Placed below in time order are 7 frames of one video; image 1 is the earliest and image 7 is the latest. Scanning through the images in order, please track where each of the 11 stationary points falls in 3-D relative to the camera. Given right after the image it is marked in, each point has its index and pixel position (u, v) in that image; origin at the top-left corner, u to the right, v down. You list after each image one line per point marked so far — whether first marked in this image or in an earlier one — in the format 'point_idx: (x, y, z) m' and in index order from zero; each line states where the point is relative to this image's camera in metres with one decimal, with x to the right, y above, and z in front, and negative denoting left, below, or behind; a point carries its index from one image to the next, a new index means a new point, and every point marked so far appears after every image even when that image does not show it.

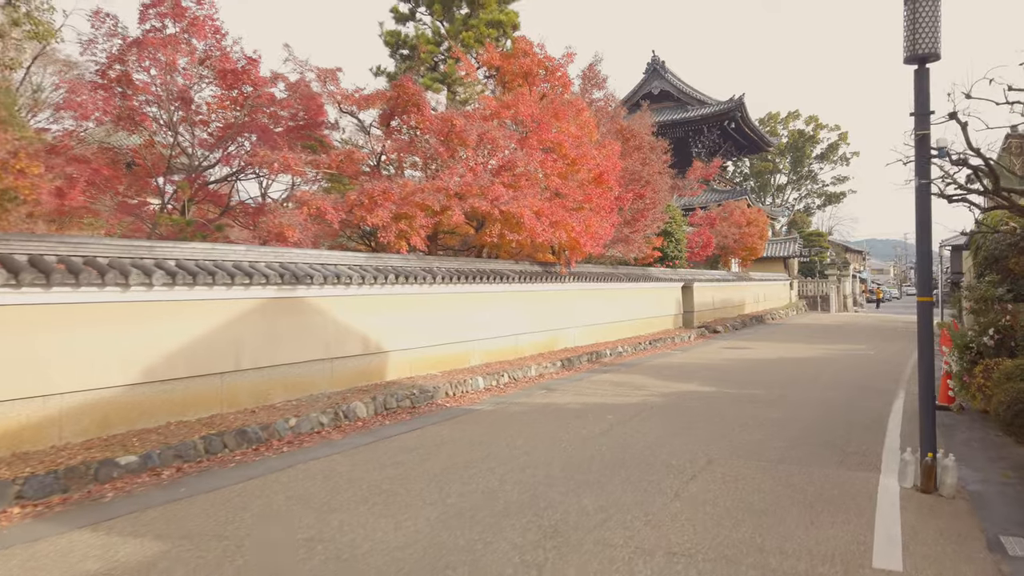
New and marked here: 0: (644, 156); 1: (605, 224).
0: (+3.0, +3.0, +15.9) m
1: (+1.9, +1.3, +13.9) m
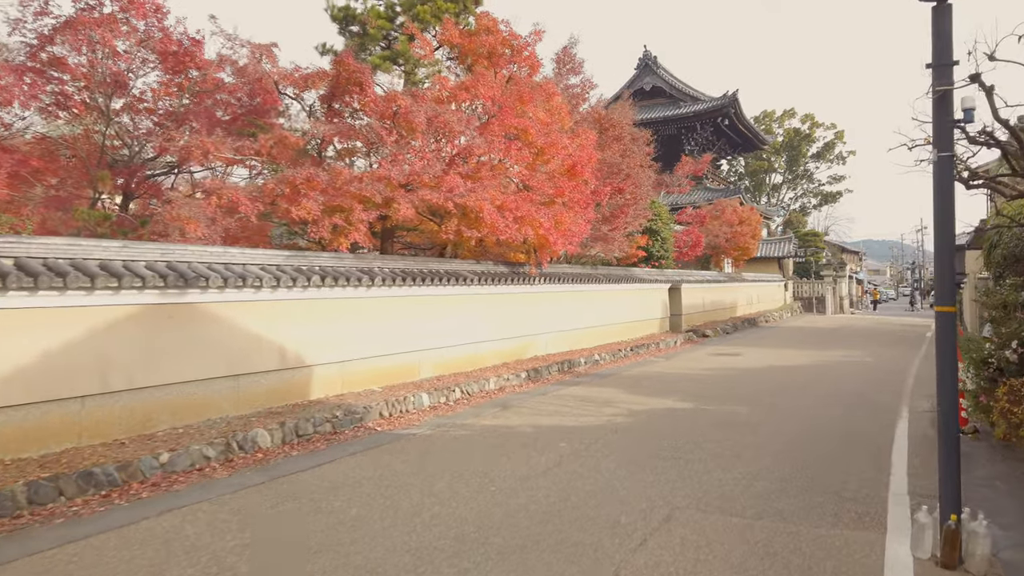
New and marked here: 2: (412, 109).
0: (+2.4, +3.0, +14.7) m
1: (+1.2, +1.2, +12.7) m
2: (-1.3, +2.4, +9.3) m
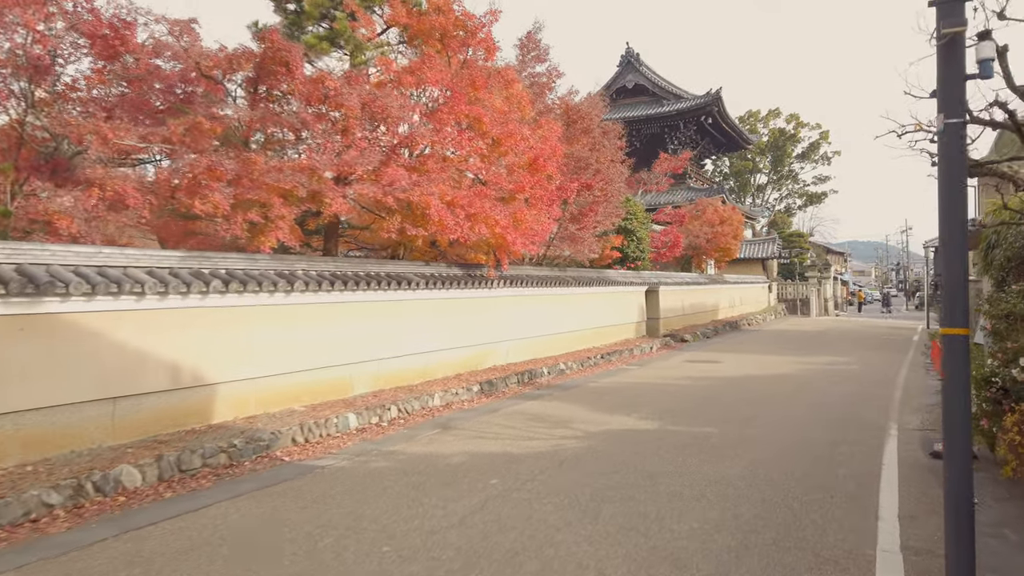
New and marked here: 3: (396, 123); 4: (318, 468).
0: (+1.6, +2.9, +13.7) m
1: (+0.5, +1.2, +11.7) m
2: (-2.0, +2.3, +8.3) m
3: (-1.4, +2.1, +8.7) m
4: (-1.7, -1.6, +6.1) m
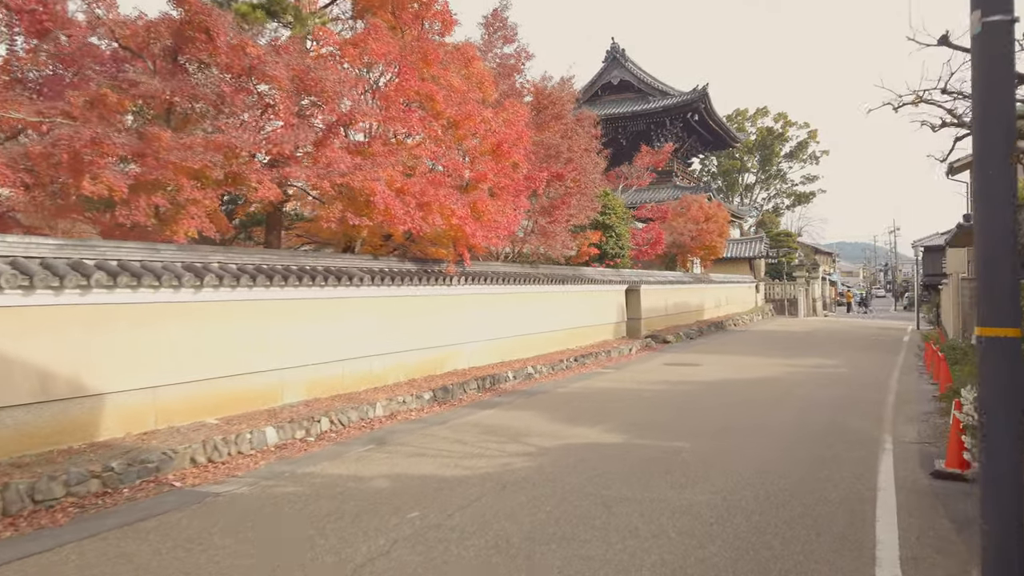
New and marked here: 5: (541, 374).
0: (+1.0, +2.9, +12.8) m
1: (-0.1, +1.2, +10.8) m
2: (-2.5, +2.4, +7.3) m
3: (-2.0, +2.1, +7.8) m
4: (-2.2, -1.5, +5.1) m
5: (+0.5, -1.4, +11.7) m
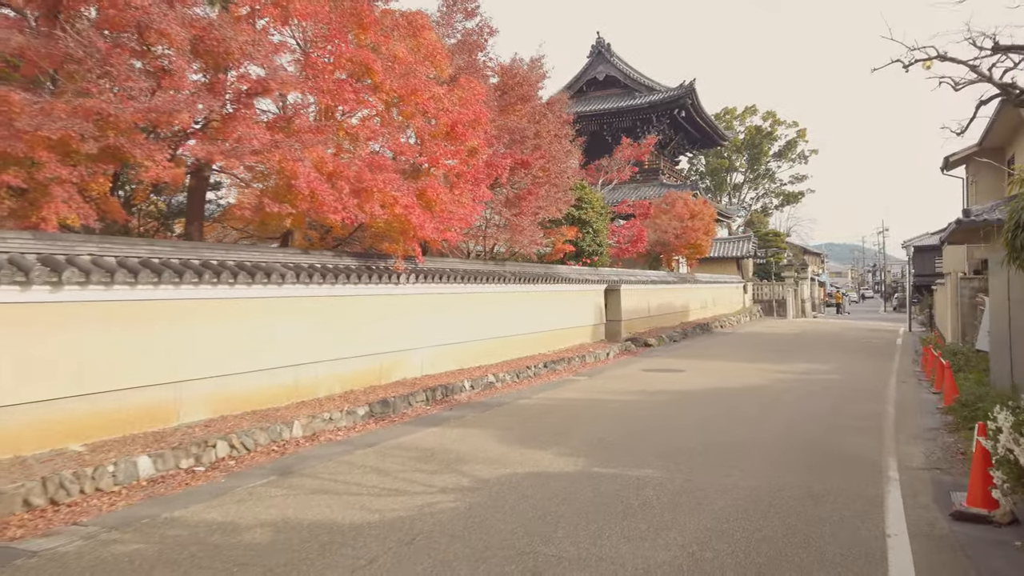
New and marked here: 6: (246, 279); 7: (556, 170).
0: (+0.4, +2.9, +11.7) m
1: (-0.6, +1.2, +9.7) m
2: (-3.0, +2.4, +6.1) m
3: (-2.5, +2.1, +6.6) m
4: (-2.7, -1.5, +3.9) m
5: (-0.1, -1.4, +10.5) m
6: (-2.6, +0.1, +7.0) m
7: (+0.8, +2.0, +11.8) m
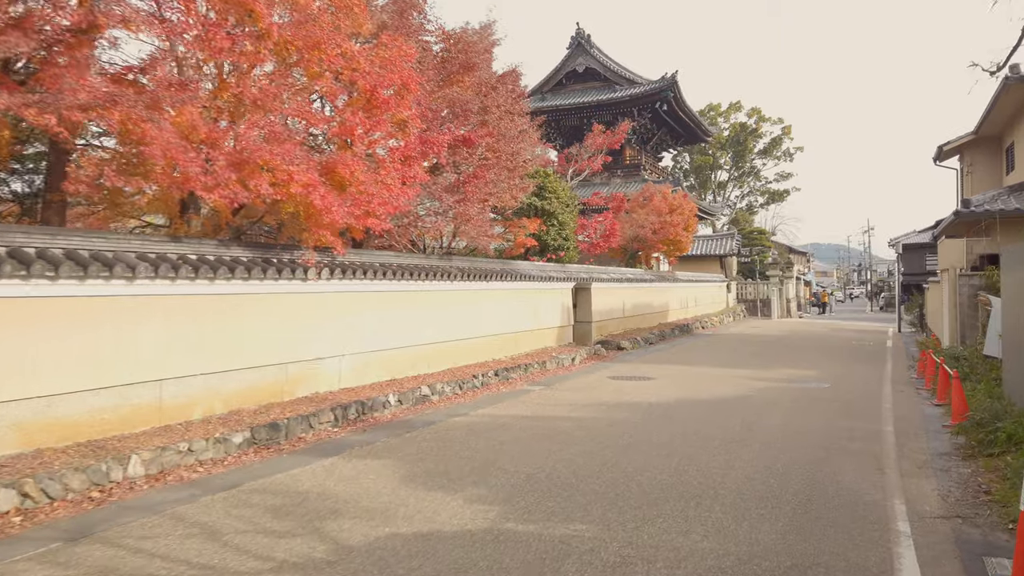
0: (-0.4, +3.0, +10.2) m
1: (-1.4, +1.3, +8.2) m
2: (-3.8, +2.4, +4.6) m
3: (-3.3, +2.2, +5.1) m
4: (-3.4, -1.5, +2.4) m
5: (-0.9, -1.4, +9.1) m
6: (-3.4, +0.1, +5.5) m
7: (-0.1, +2.0, +10.4) m
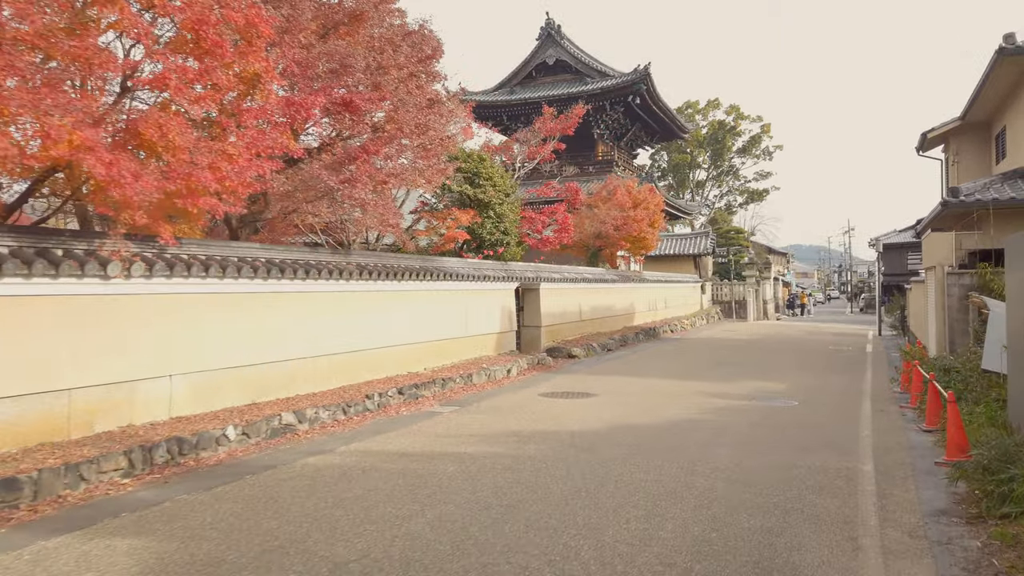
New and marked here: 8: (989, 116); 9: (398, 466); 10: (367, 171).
0: (-1.6, +3.0, +8.4) m
1: (-2.5, +1.3, +6.3) m
2: (-4.8, +2.4, +2.7) m
3: (-4.3, +2.2, +3.2) m
4: (-4.3, -1.5, +0.5) m
5: (-2.0, -1.4, +7.2) m
6: (-4.4, +0.1, +3.6) m
7: (-1.2, +2.0, +8.6) m
8: (+10.1, +3.7, +14.9) m
9: (-0.9, -1.5, +5.9) m
10: (-1.7, +1.3, +7.9) m
